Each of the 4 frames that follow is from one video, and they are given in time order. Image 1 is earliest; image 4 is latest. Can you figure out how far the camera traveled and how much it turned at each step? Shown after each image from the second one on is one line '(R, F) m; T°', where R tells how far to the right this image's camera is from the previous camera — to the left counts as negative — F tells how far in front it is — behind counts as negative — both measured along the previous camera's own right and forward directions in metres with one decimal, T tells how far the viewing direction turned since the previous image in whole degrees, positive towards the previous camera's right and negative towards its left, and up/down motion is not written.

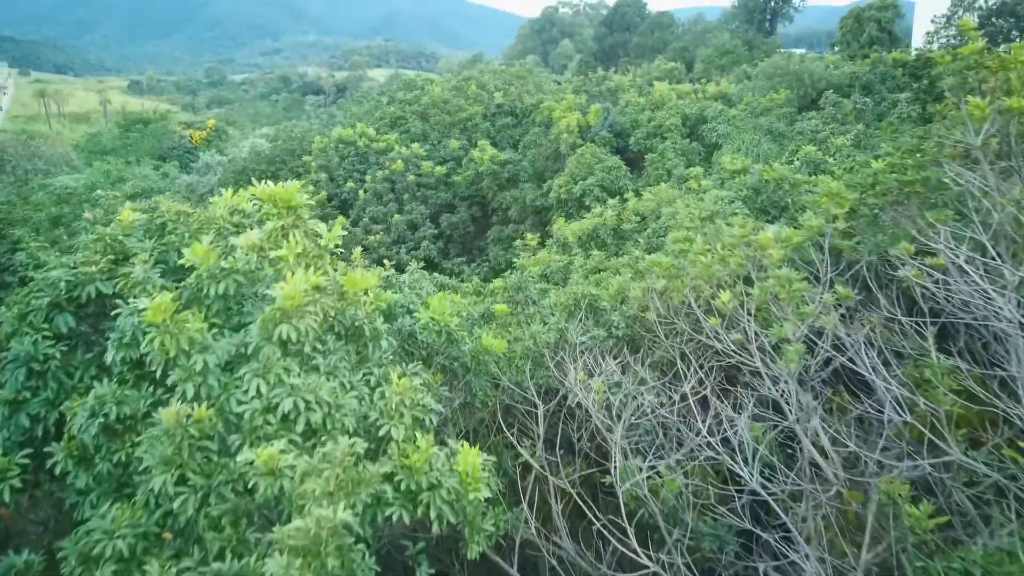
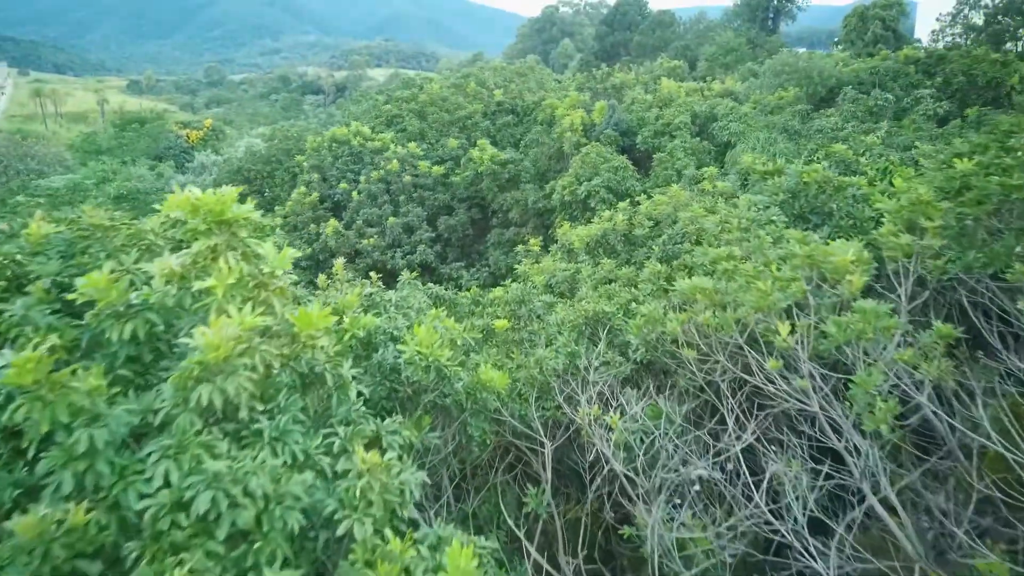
(0.0, +0.8) m; 0°
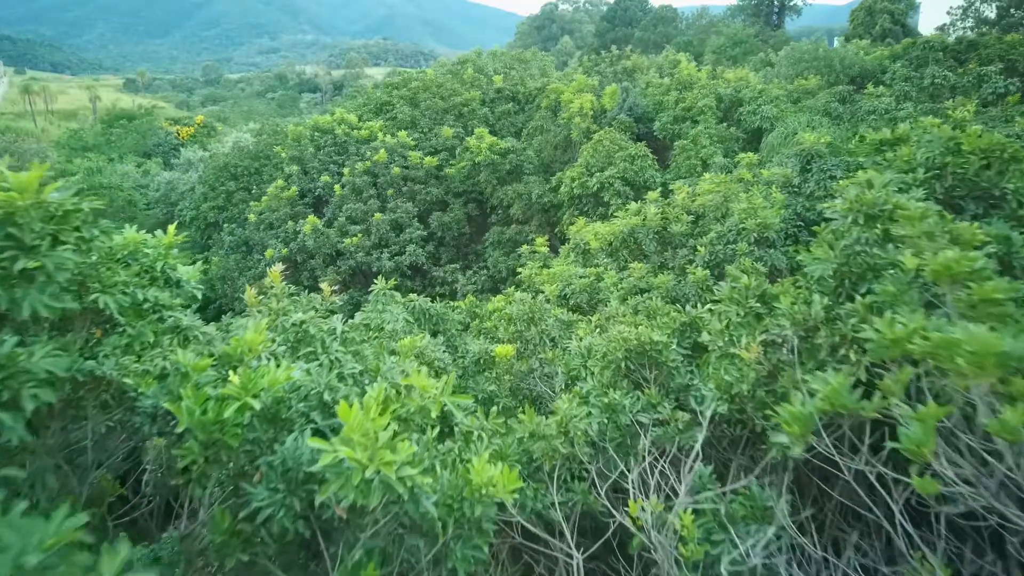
(0.0, +1.8) m; 0°
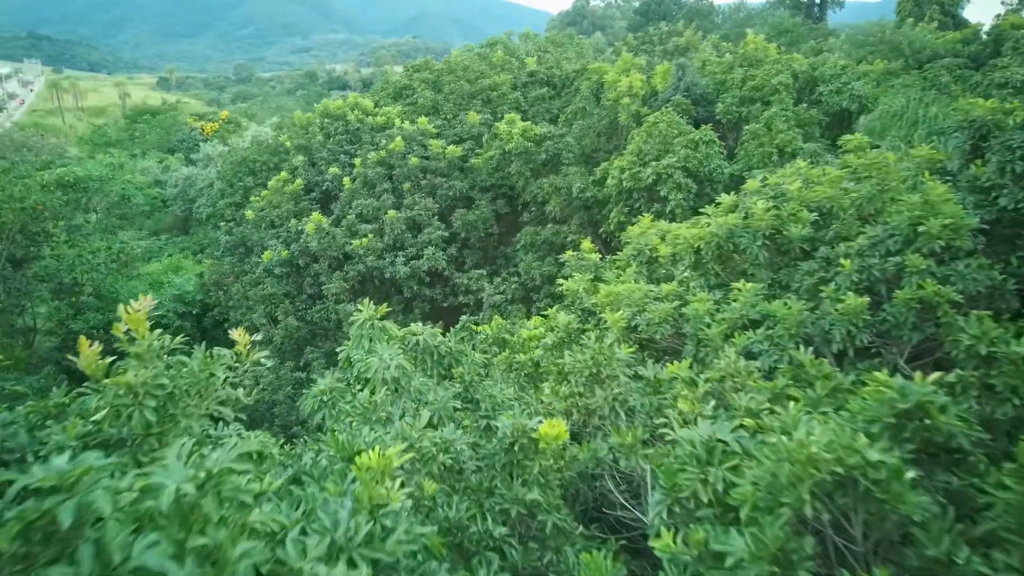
(-0.1, +2.1) m; -2°
